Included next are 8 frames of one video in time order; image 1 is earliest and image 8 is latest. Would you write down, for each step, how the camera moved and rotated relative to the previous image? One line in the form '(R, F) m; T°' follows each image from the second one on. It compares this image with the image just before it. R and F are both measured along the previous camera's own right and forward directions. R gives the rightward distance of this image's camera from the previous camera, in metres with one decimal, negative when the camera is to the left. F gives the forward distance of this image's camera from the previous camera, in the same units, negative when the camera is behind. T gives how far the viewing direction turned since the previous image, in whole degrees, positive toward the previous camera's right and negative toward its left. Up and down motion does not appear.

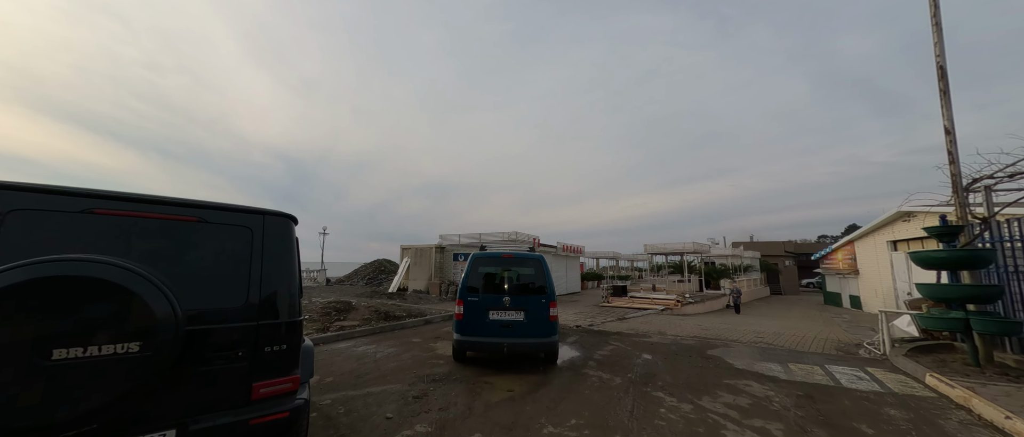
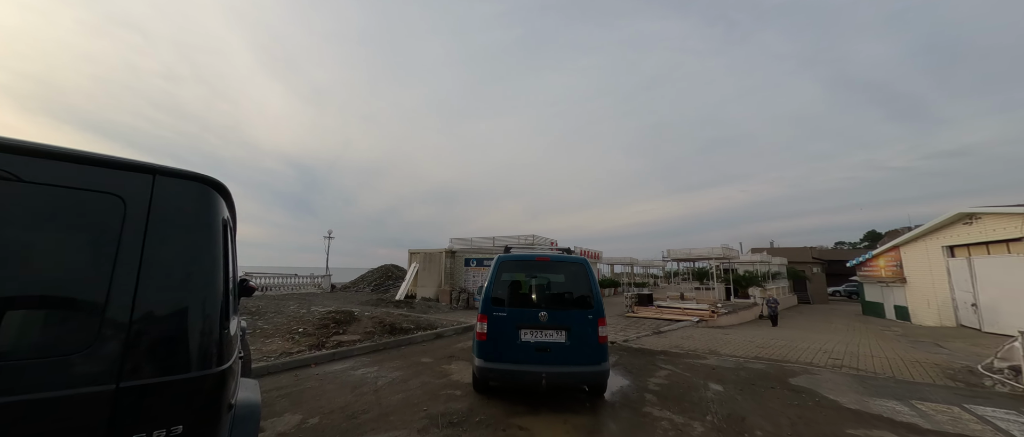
(-0.4, +1.3) m; -1°
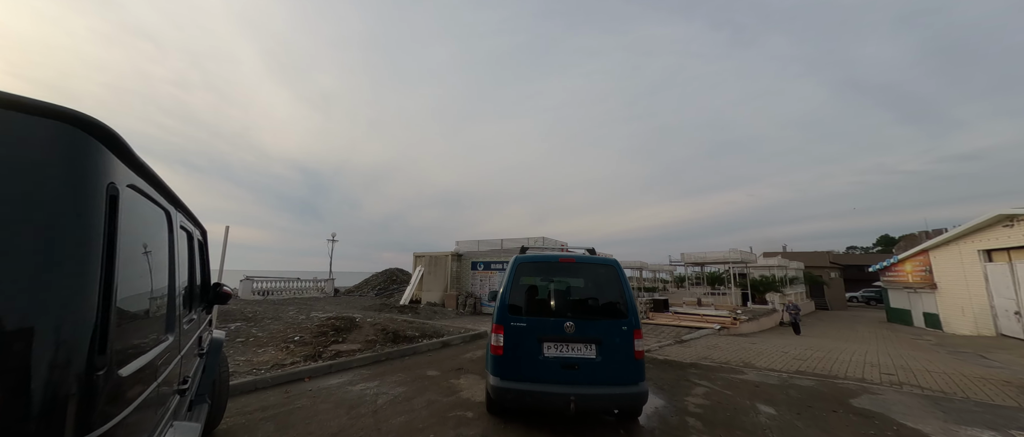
(-0.2, +0.6) m; -1°
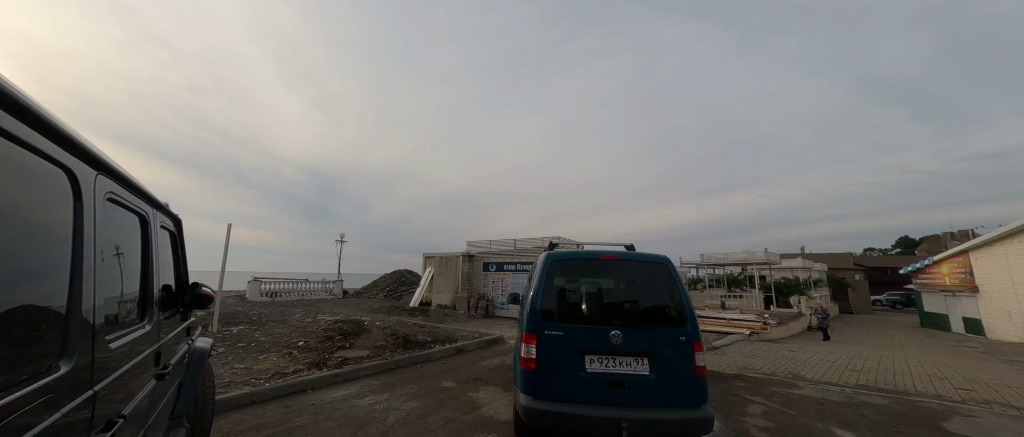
(-0.3, +0.6) m; -1°
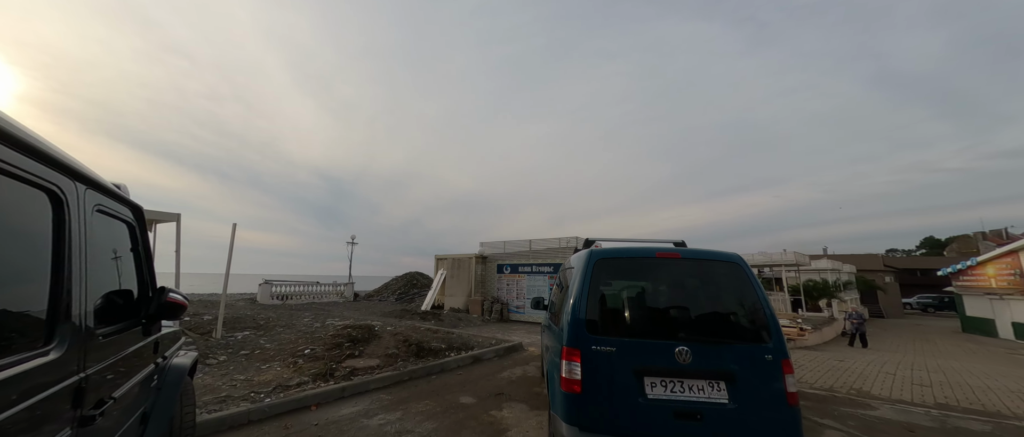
(-0.2, +0.6) m; -2°
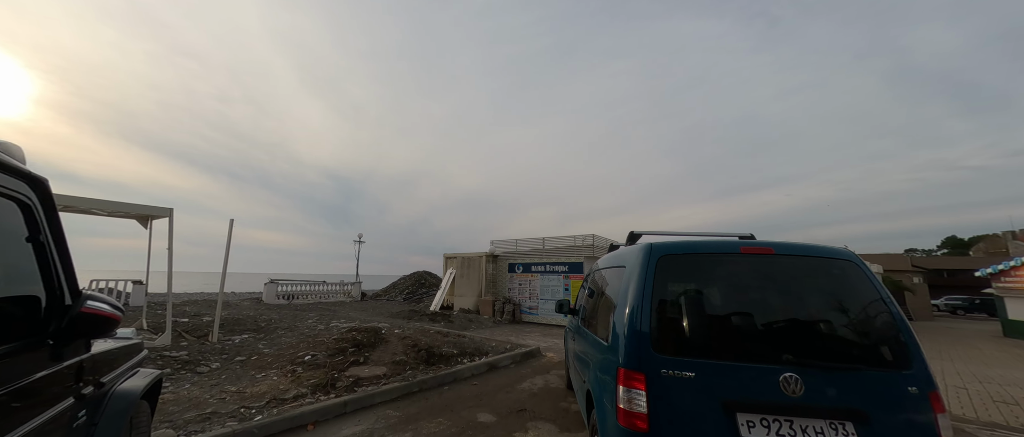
(-0.2, +0.7) m; -1°
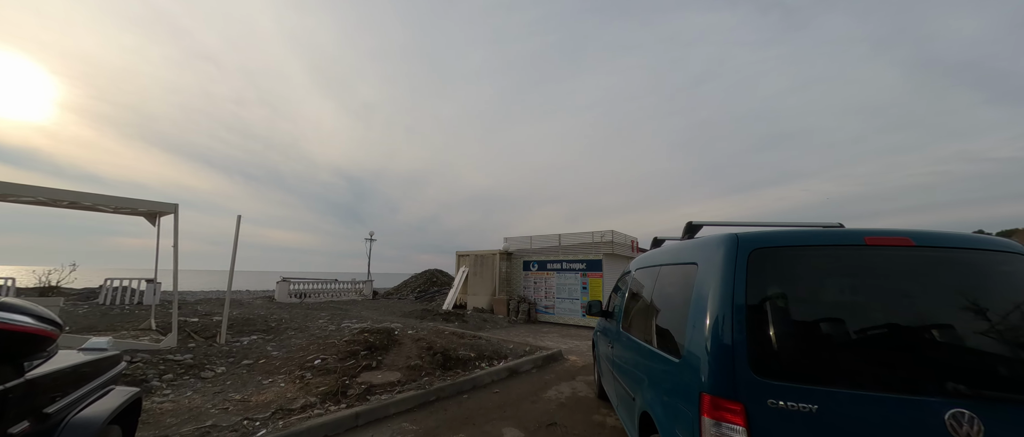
(-0.2, +0.5) m; -2°
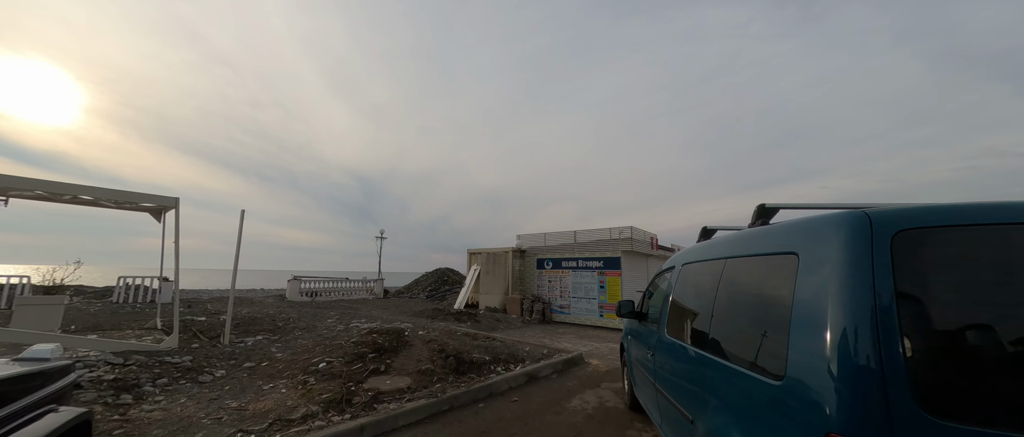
(-0.1, +0.5) m; -2°
